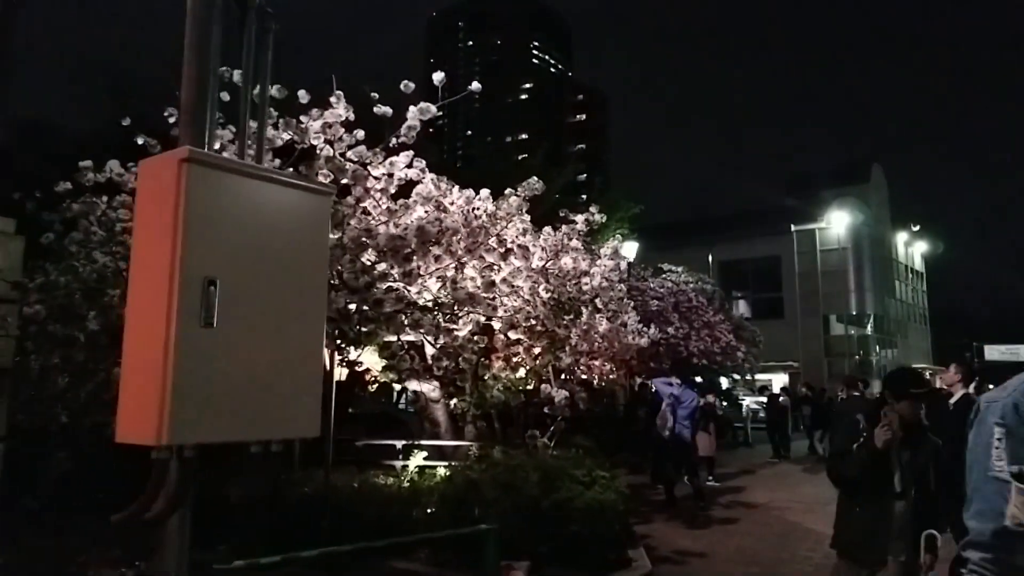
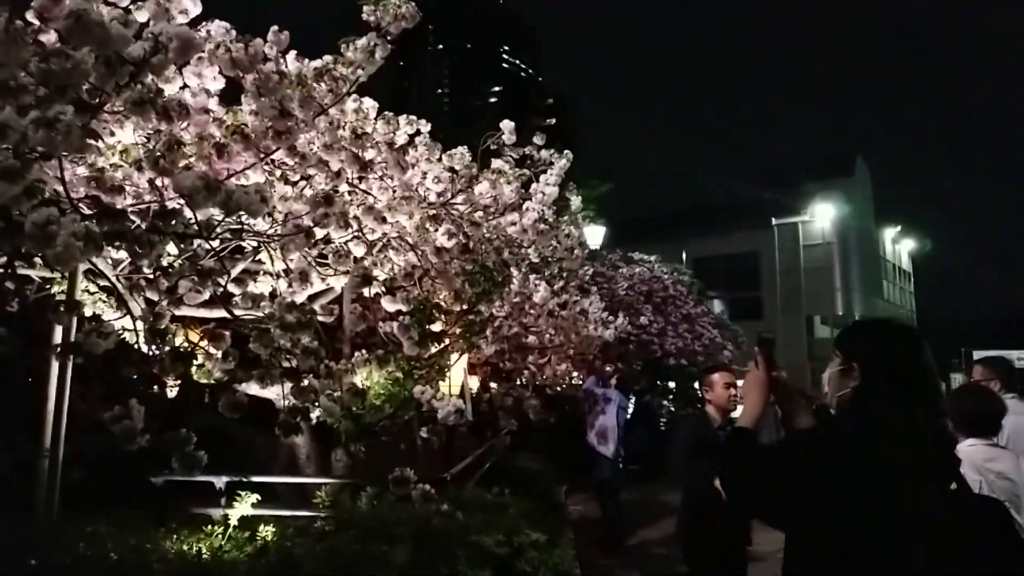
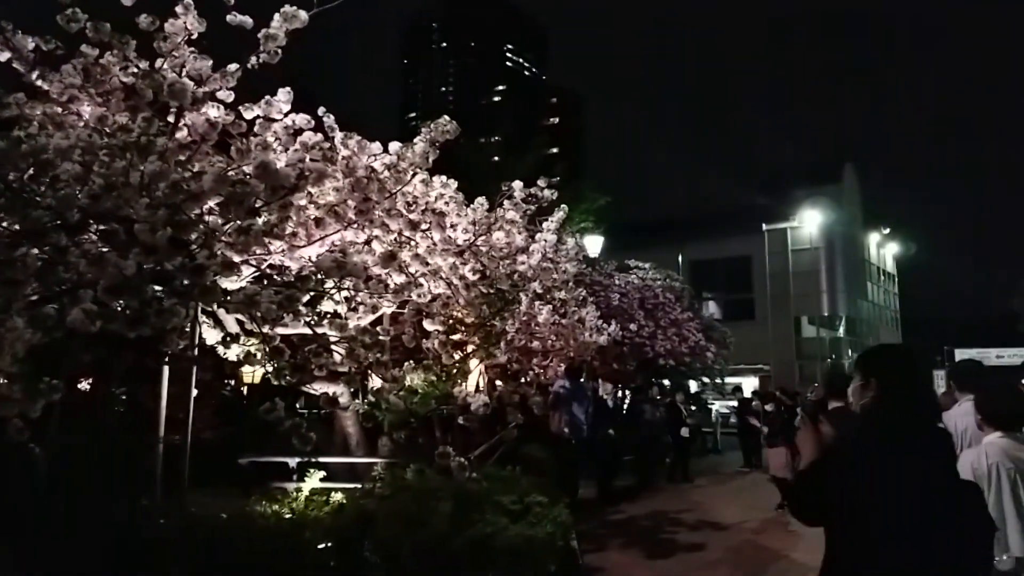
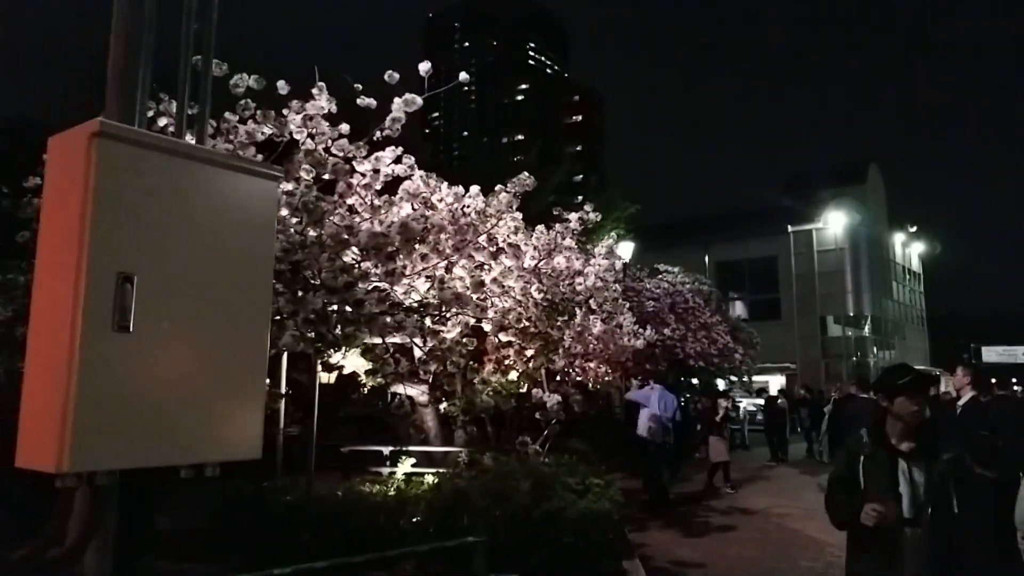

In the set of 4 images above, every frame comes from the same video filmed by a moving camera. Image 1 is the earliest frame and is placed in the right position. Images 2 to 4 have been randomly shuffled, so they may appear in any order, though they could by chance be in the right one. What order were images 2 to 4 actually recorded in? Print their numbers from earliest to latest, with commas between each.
4, 3, 2
